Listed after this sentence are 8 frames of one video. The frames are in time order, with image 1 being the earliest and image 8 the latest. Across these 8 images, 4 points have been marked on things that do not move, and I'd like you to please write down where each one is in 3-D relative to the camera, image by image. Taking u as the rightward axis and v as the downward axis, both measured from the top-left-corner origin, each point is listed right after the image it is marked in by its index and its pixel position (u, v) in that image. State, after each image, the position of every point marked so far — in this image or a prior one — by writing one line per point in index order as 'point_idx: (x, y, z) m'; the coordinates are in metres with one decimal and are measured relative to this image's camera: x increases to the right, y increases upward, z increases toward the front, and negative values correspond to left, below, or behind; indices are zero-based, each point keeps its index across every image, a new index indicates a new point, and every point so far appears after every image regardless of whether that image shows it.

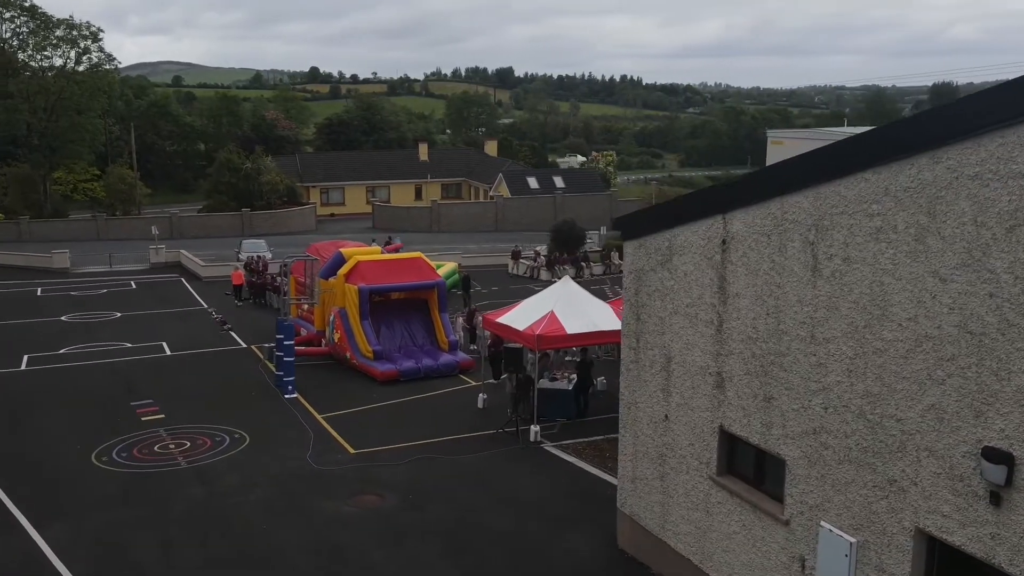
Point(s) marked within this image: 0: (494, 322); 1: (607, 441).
0: (-0.4, -0.7, +18.1) m
1: (+1.8, -2.8, +16.7) m
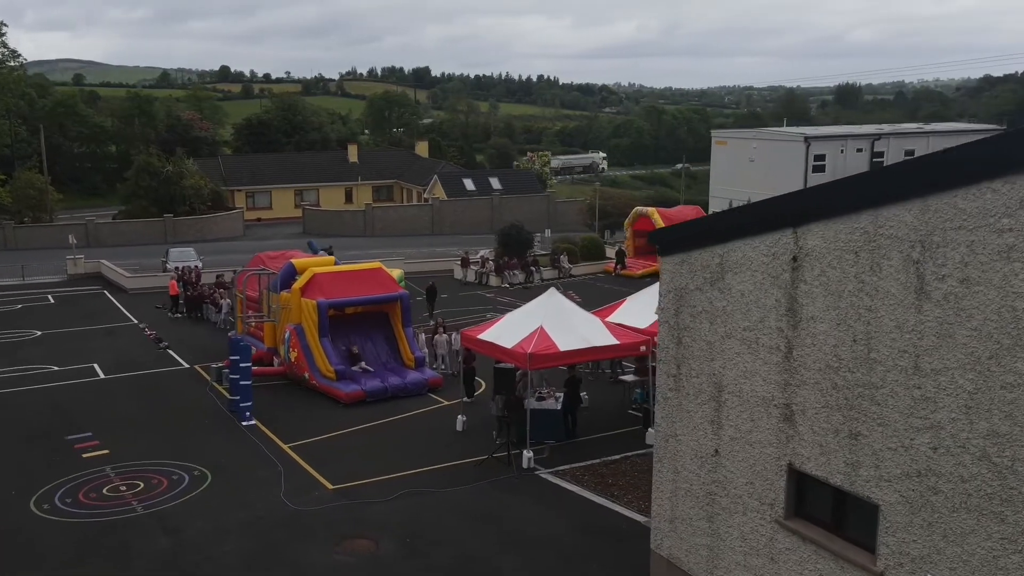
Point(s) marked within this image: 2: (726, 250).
0: (-0.7, -1.0, +16.8) m
1: (+1.6, -3.1, +15.6) m
2: (+2.2, +0.4, +9.1) m
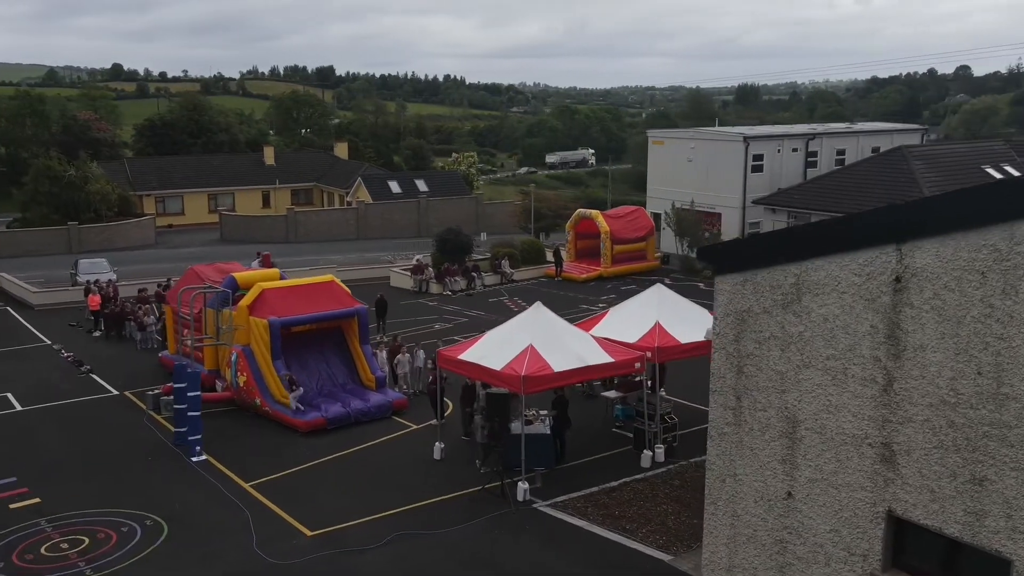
0: (-1.0, -1.2, +15.5) m
1: (+1.5, -3.3, +14.5) m
2: (+2.6, +0.2, +8.1) m
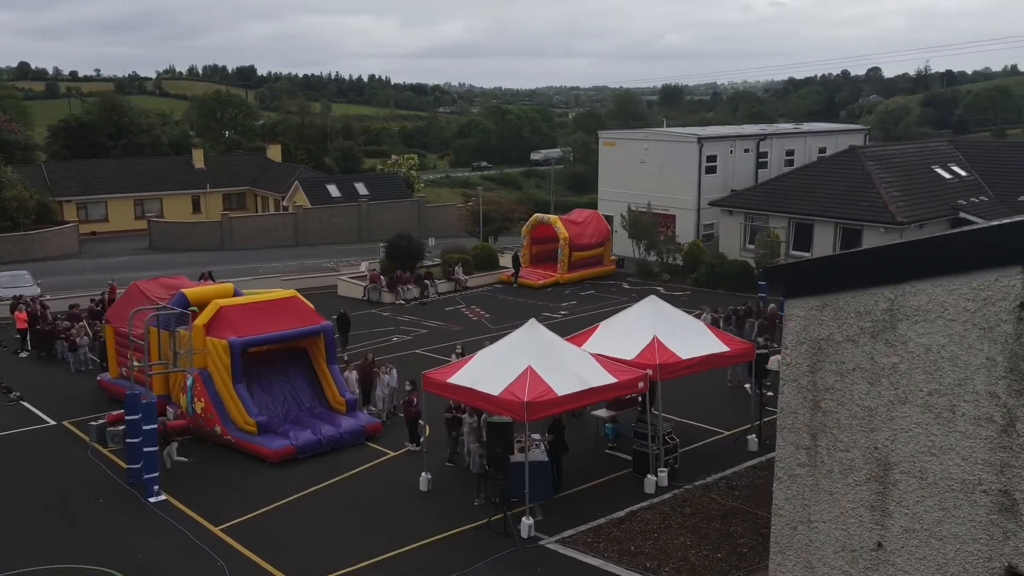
0: (-1.1, -1.5, +14.2) m
1: (+1.5, -3.5, +13.4) m
2: (+3.1, 0.0, +7.2) m
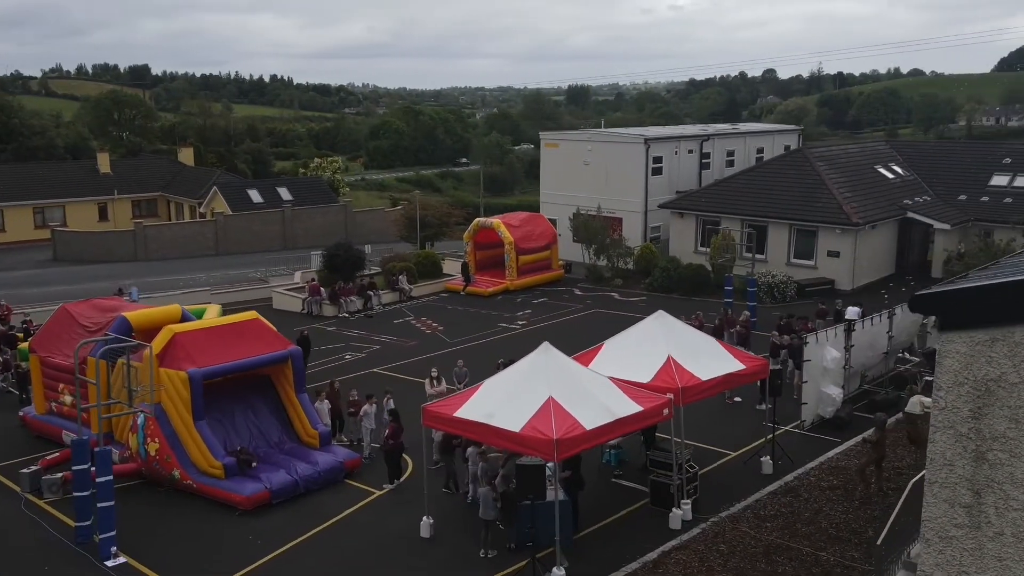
0: (-0.9, -1.8, +12.6) m
1: (+1.8, -3.8, +12.1) m
2: (+4.0, -0.3, +6.0) m
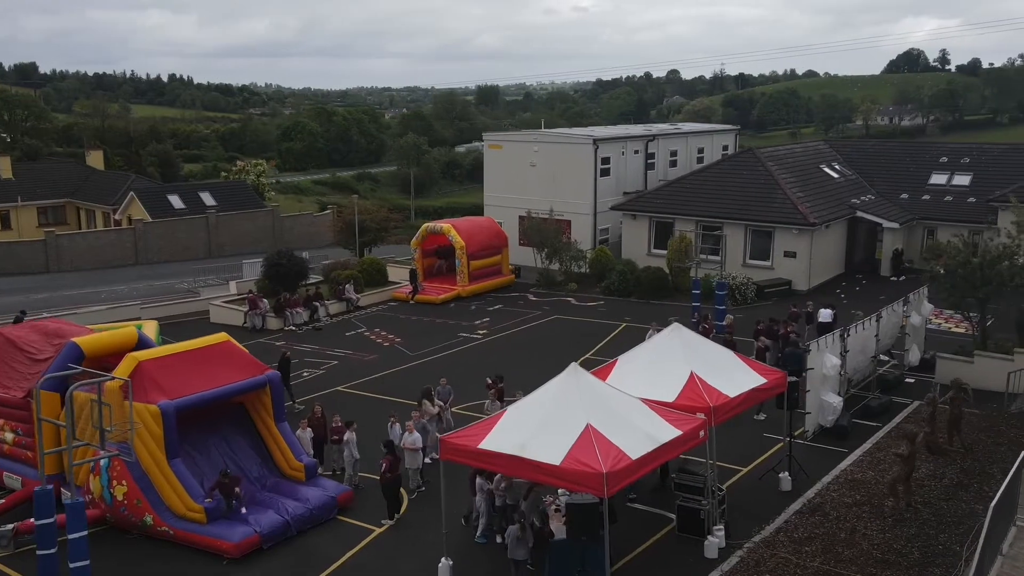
0: (-0.5, -2.1, +11.5) m
1: (+2.3, -4.0, +11.2) m
2: (+5.0, -0.4, +5.4) m
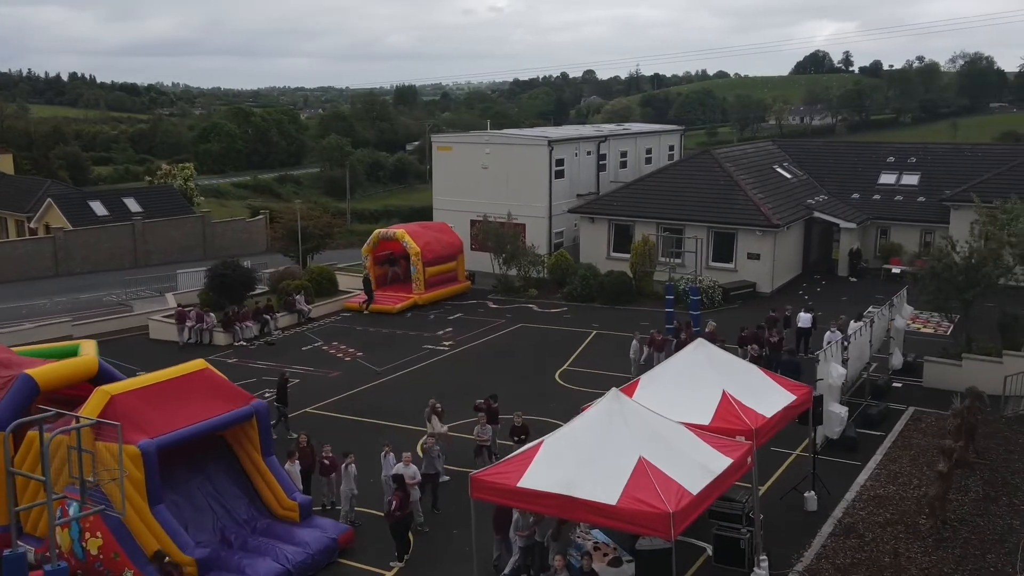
0: (+0.1, -2.3, +10.4) m
1: (+2.9, -4.2, +10.4) m
2: (+6.0, -0.5, +4.8) m
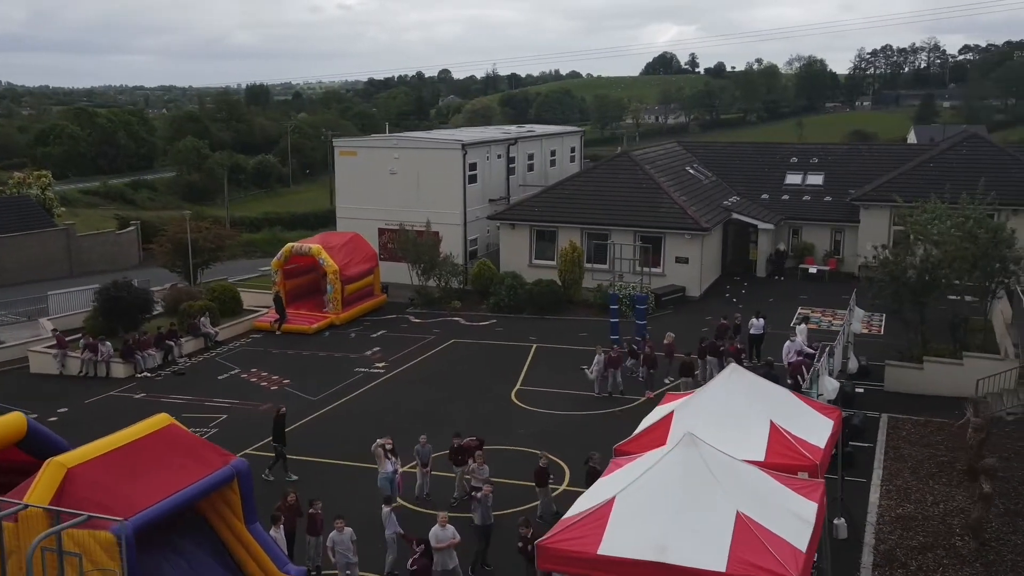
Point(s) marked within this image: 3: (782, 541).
0: (+0.9, -2.7, +8.9) m
1: (+3.7, -4.5, +9.4) m
2: (+7.6, -0.7, +4.4) m
3: (+2.7, -2.5, +8.8) m
